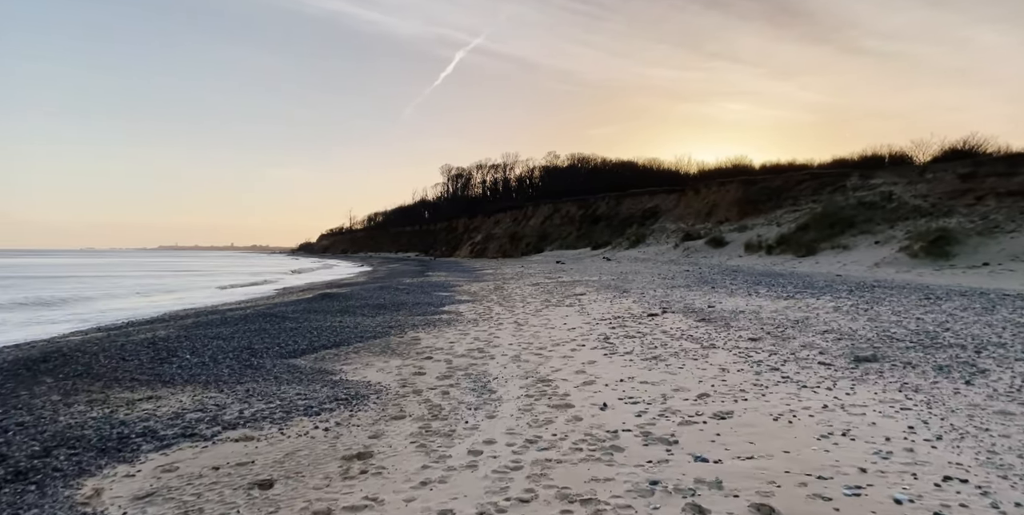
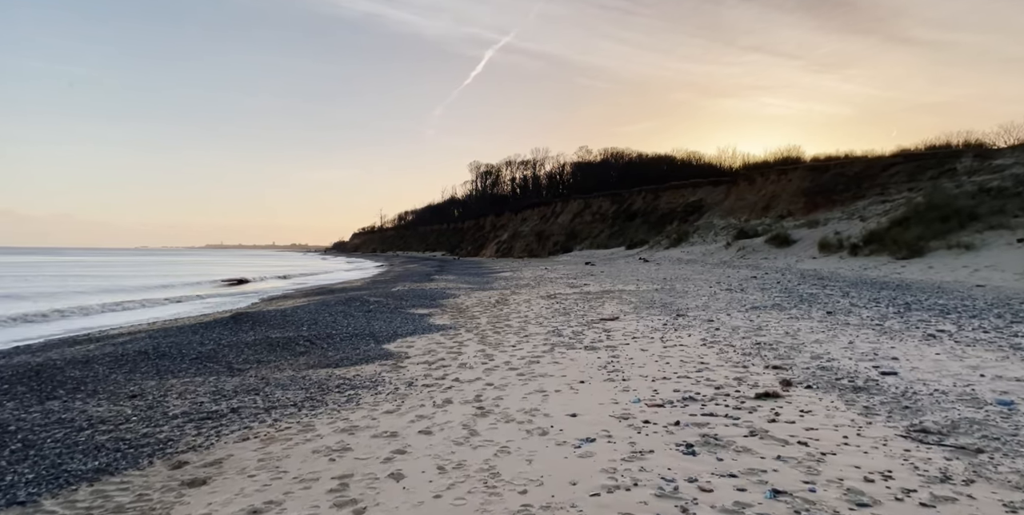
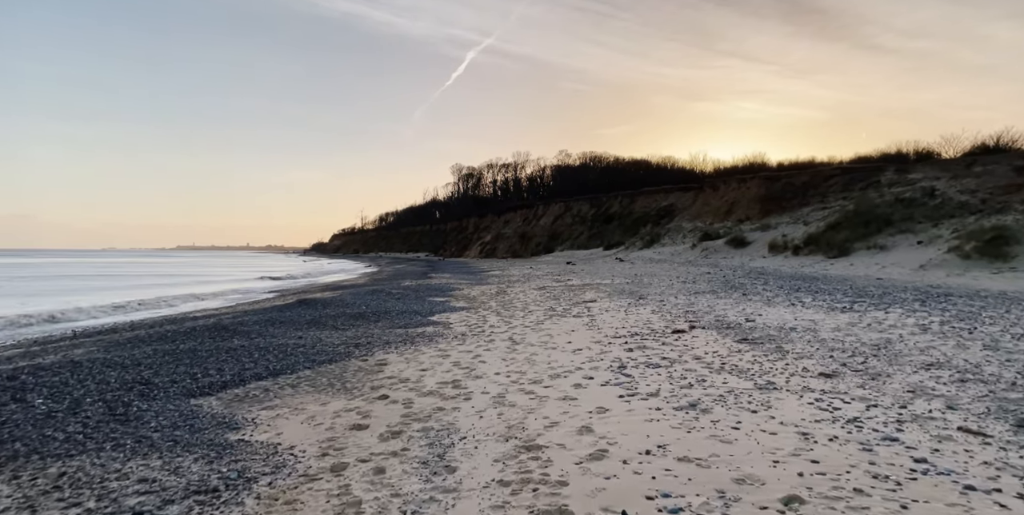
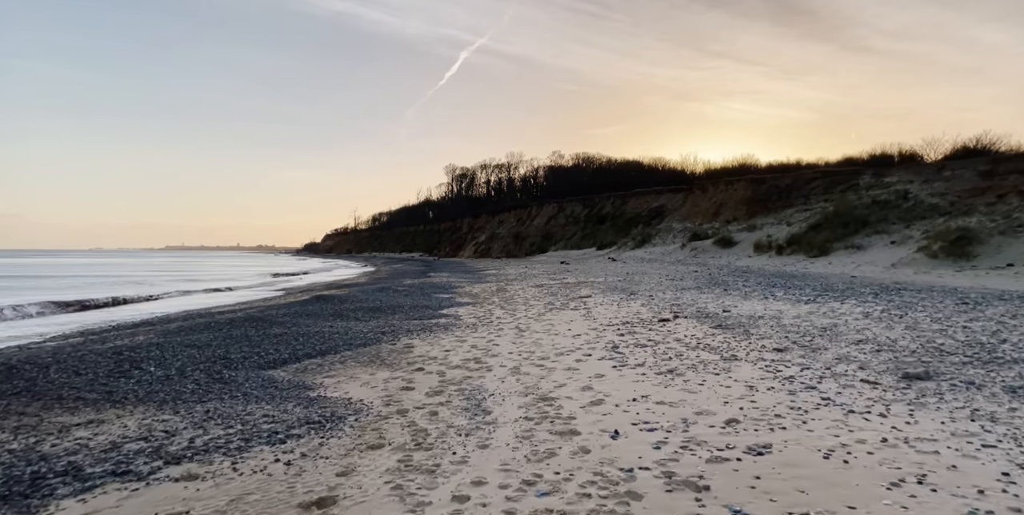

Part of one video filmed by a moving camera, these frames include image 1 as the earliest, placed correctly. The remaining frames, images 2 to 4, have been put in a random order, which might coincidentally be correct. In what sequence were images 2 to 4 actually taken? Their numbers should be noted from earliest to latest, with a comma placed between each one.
4, 3, 2
